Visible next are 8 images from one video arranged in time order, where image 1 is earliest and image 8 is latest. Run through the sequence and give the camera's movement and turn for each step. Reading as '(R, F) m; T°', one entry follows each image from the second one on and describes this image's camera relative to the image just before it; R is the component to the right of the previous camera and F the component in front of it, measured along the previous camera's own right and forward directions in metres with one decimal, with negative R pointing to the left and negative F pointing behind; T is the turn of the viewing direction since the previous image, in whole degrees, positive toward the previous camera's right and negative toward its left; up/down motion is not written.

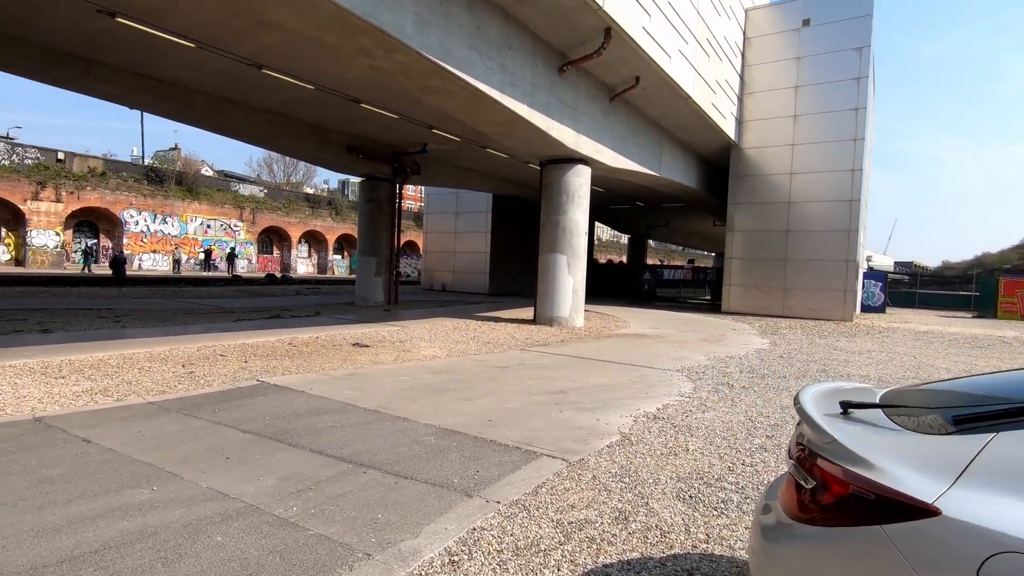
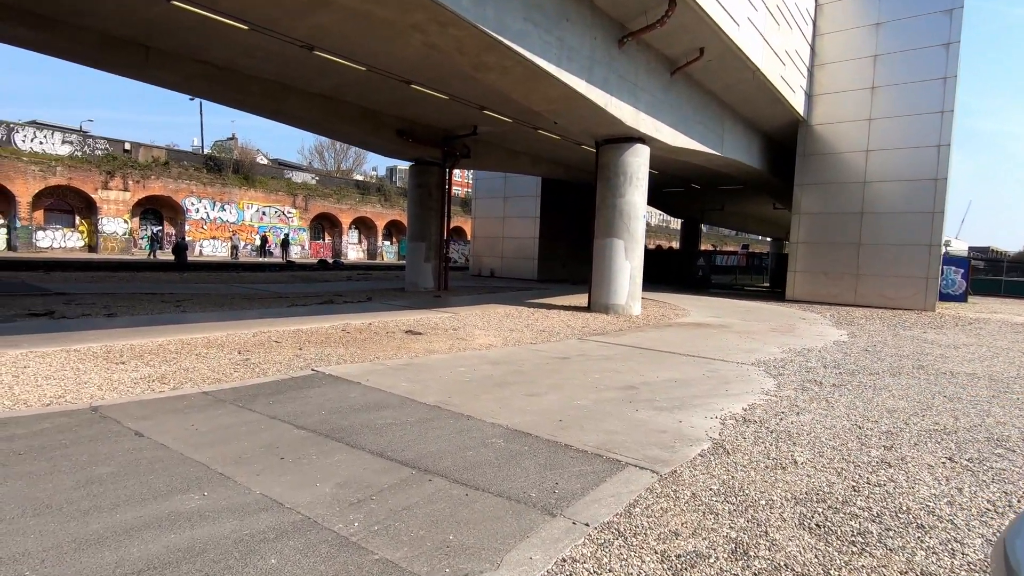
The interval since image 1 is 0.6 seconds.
(-0.2, +0.5) m; -5°
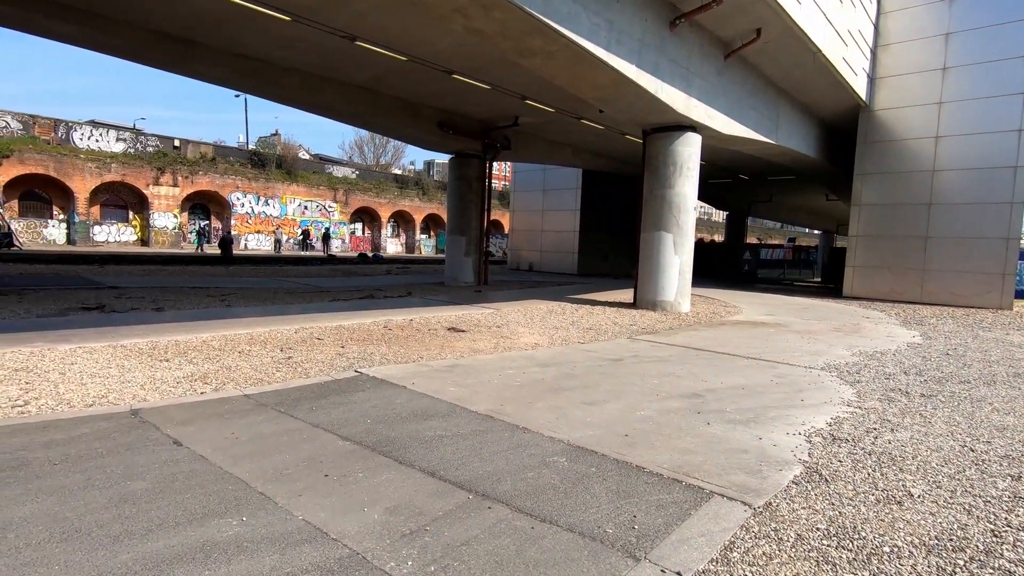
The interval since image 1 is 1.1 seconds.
(-0.2, +0.4) m; -4°
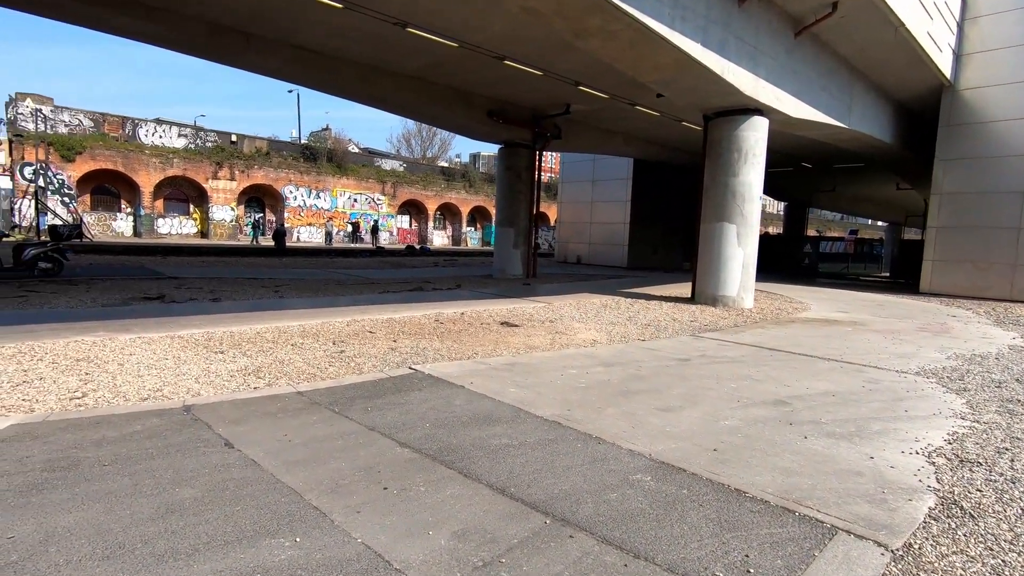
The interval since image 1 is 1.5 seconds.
(-0.2, +0.4) m; -5°
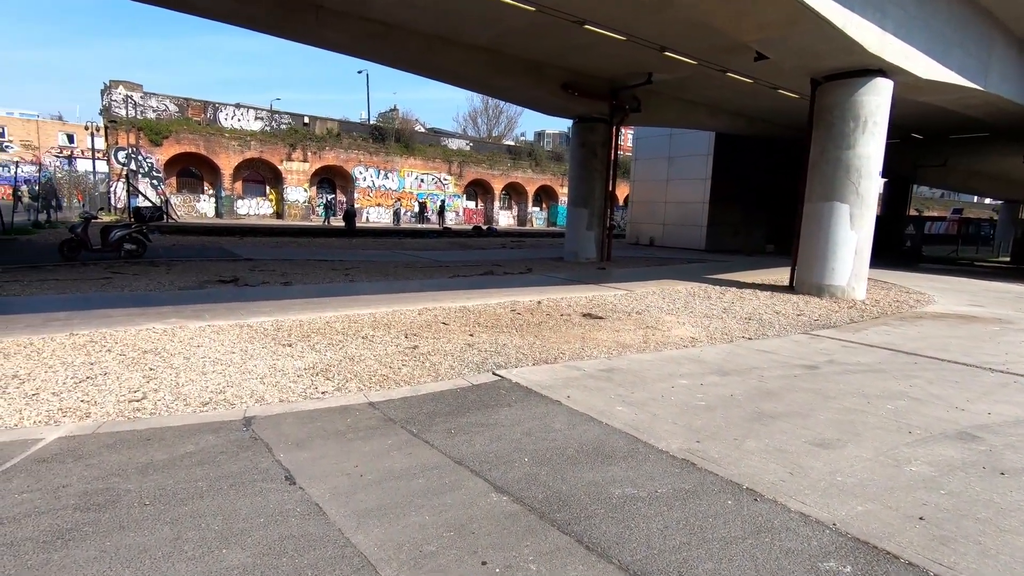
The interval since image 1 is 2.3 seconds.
(-0.3, +0.8) m; -7°
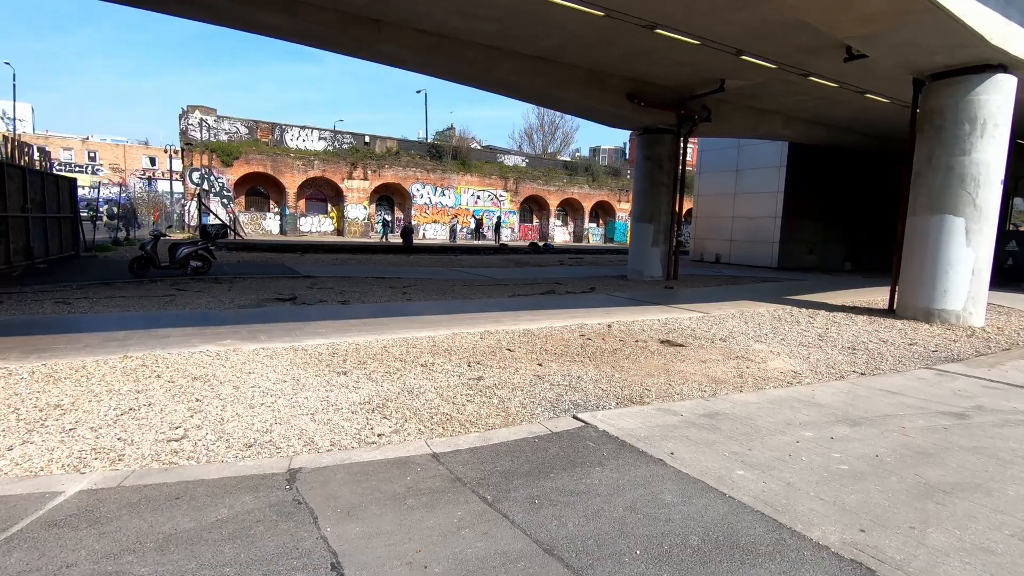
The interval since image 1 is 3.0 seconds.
(-0.2, +0.6) m; -6°
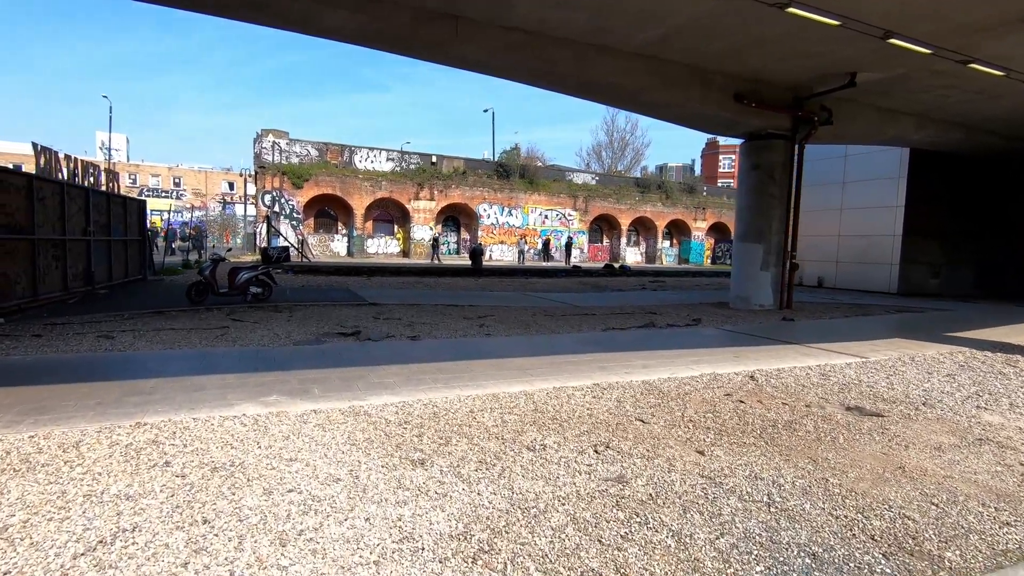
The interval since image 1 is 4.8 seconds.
(-0.7, +1.7) m; -6°
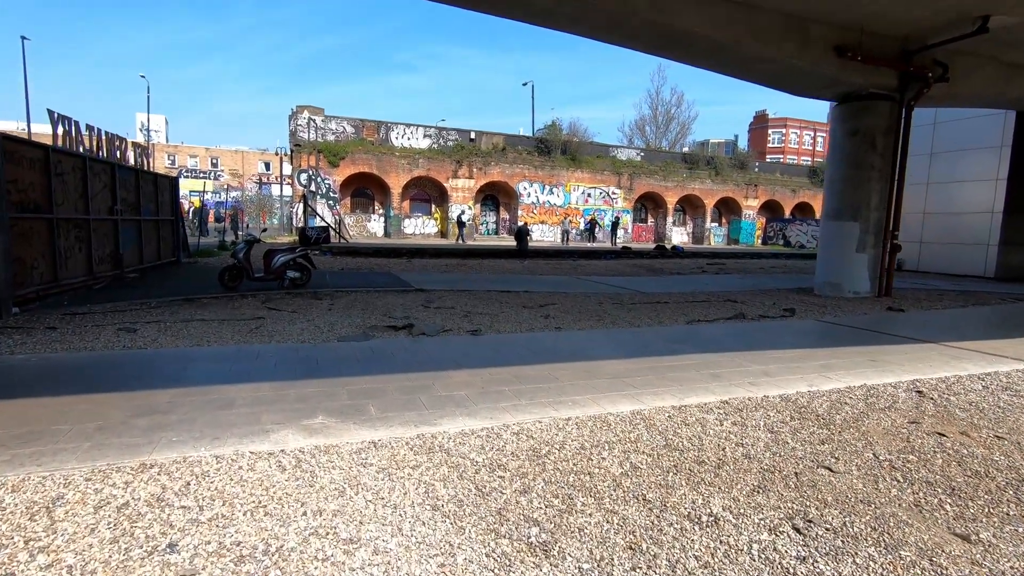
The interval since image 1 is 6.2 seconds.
(-0.6, +1.3) m; -3°
